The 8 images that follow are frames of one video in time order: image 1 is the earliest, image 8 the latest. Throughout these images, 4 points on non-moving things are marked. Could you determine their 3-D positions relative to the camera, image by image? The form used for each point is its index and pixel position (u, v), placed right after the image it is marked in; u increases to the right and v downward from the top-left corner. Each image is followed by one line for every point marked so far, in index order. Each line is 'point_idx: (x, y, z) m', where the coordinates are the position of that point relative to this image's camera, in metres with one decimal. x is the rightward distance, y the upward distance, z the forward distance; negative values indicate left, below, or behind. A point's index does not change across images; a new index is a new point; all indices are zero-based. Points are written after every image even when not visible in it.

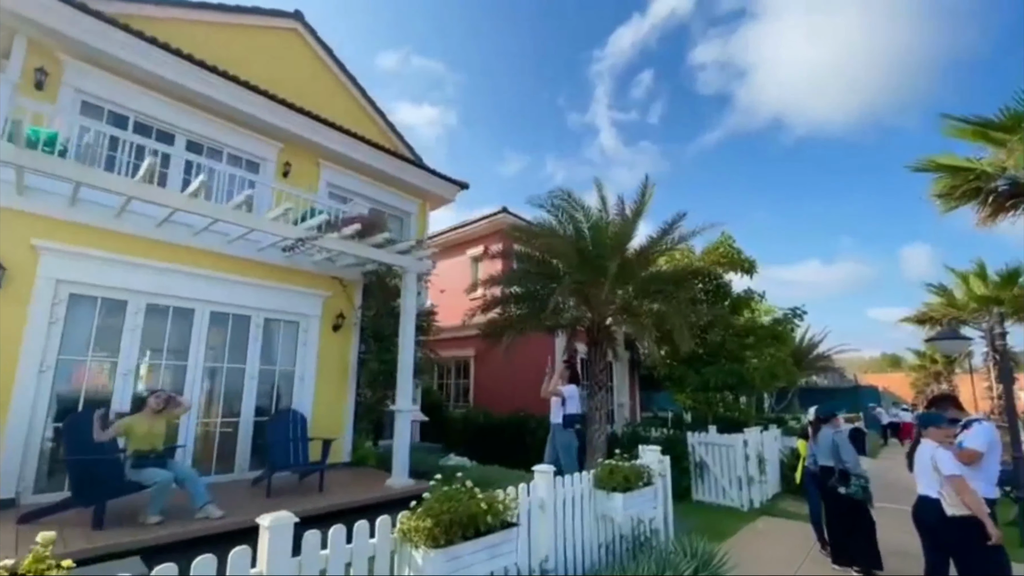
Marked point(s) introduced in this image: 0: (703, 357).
0: (+4.6, -1.7, +10.7) m
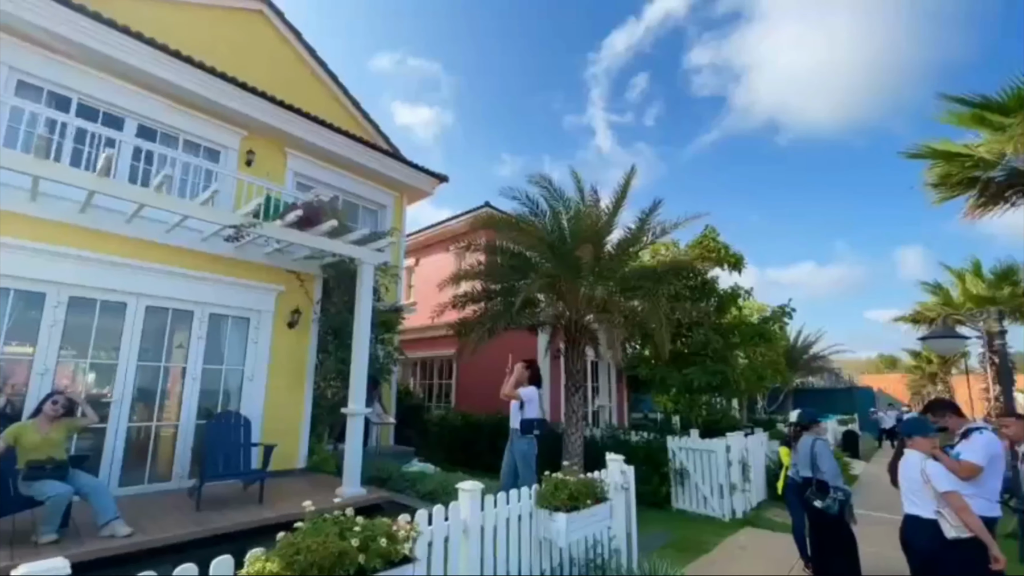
0: (+4.1, -1.6, +10.2) m
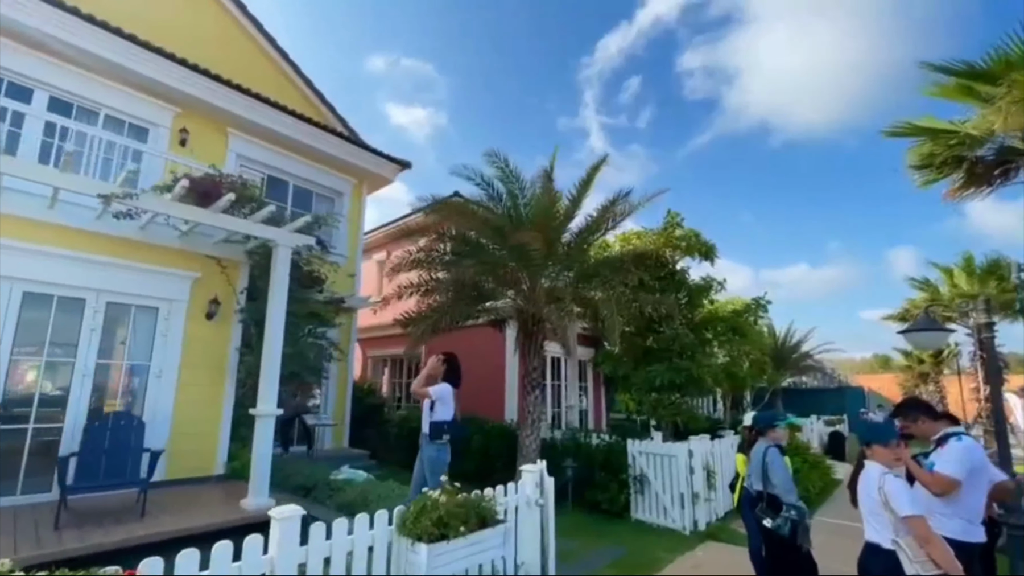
0: (+3.1, -1.4, +9.5) m
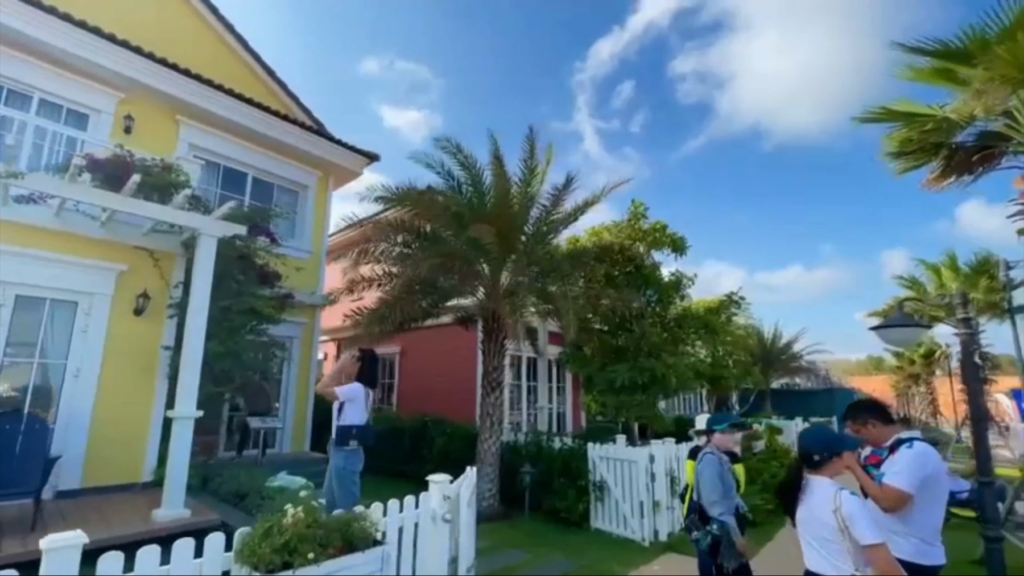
0: (+2.3, -1.3, +9.1) m
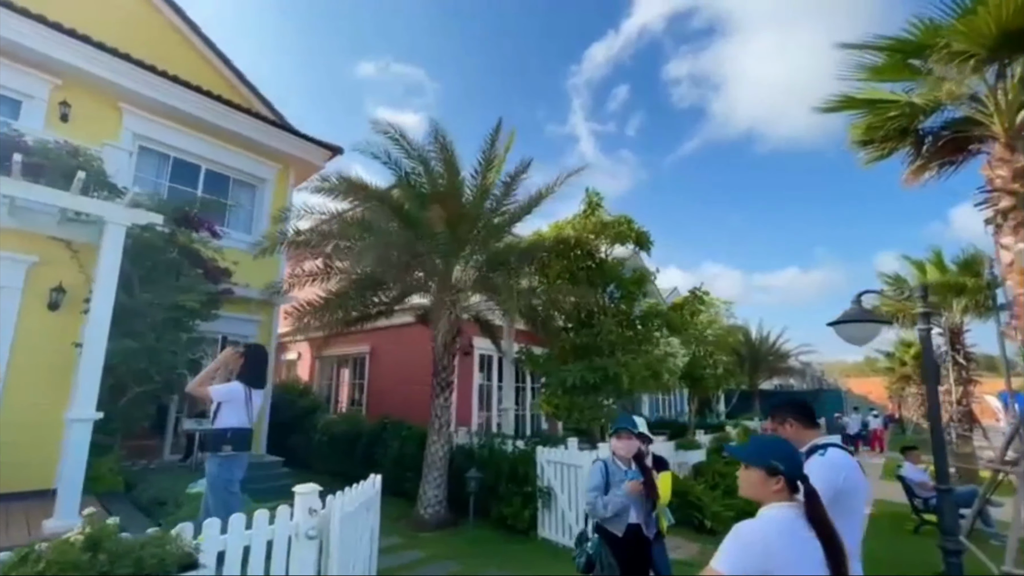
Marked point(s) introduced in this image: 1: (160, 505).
0: (+1.4, -1.2, +8.7) m
1: (-4.7, -2.9, +5.8) m
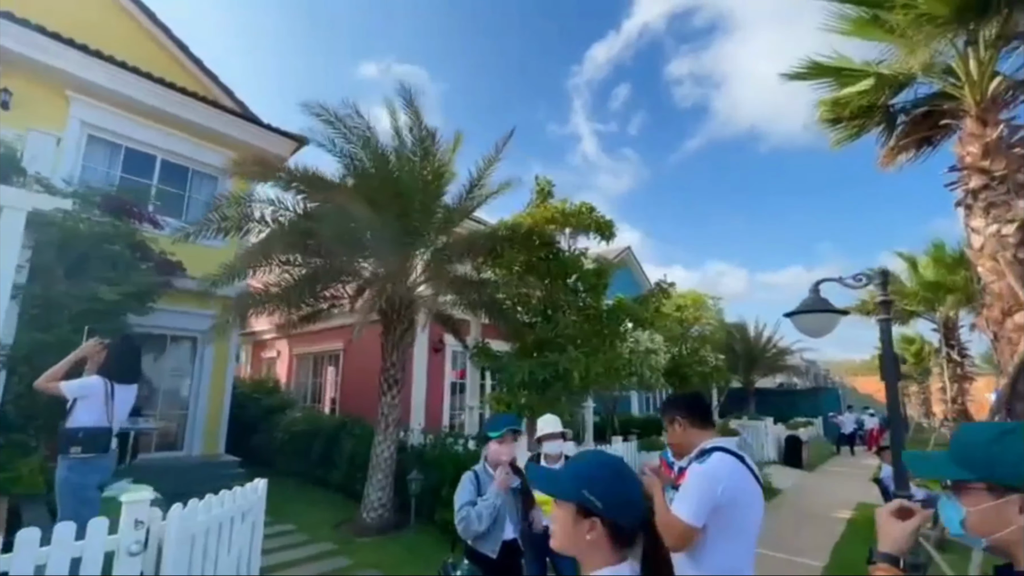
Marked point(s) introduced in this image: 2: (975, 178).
0: (+0.6, -1.1, +8.3) m
1: (-5.5, -2.8, +5.4) m
2: (+5.9, +1.5, +5.6) m
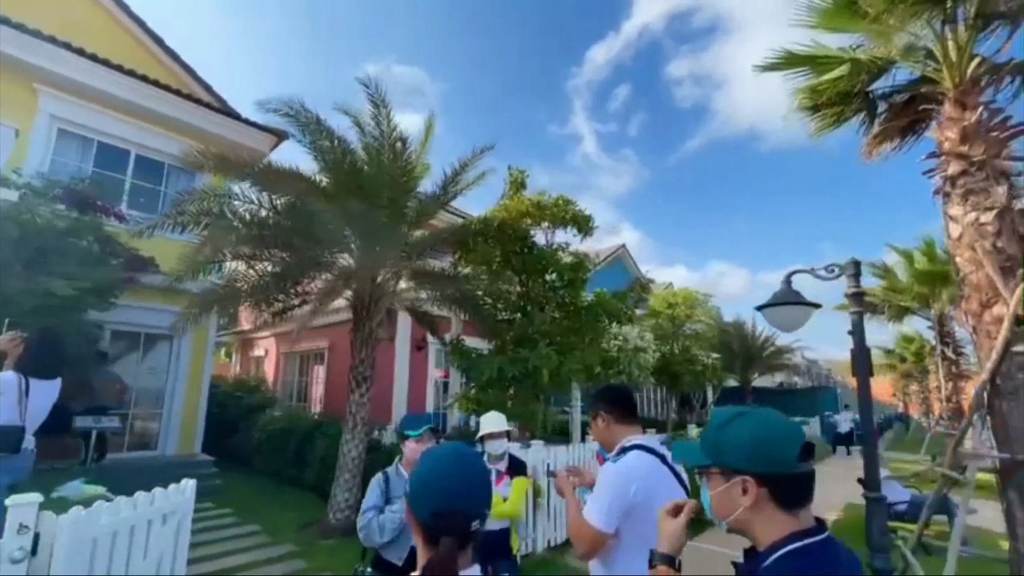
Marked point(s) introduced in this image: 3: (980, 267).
0: (+0.2, -1.0, +8.1) m
1: (-6.0, -2.7, +5.3) m
2: (+5.4, +1.6, +5.4) m
3: (+5.6, +0.2, +5.1) m
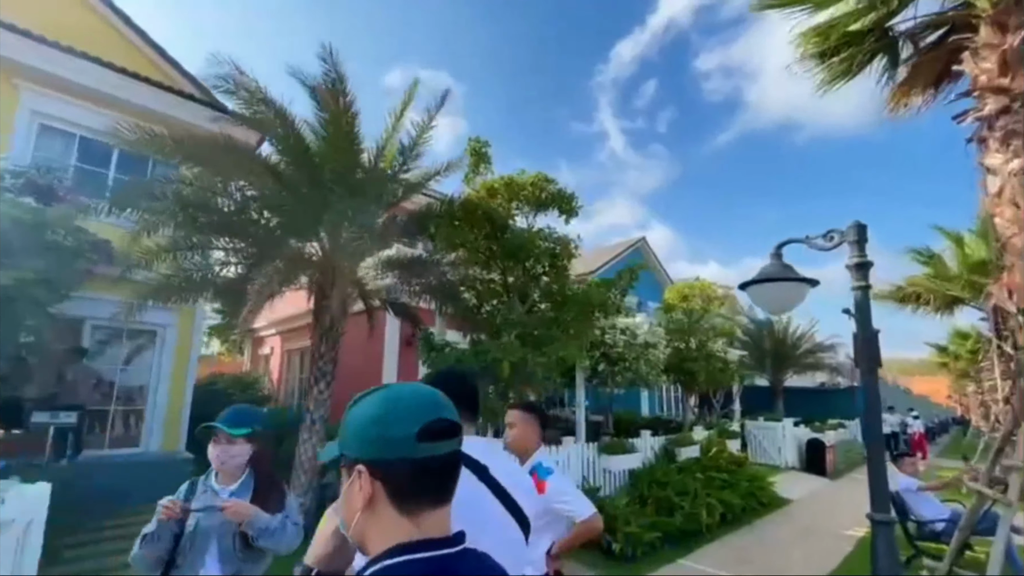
0: (-0.2, -0.8, +7.4) m
1: (-6.5, -2.6, +5.0) m
2: (+4.8, +1.8, +4.3) m
3: (+5.0, +0.5, +4.1) m
